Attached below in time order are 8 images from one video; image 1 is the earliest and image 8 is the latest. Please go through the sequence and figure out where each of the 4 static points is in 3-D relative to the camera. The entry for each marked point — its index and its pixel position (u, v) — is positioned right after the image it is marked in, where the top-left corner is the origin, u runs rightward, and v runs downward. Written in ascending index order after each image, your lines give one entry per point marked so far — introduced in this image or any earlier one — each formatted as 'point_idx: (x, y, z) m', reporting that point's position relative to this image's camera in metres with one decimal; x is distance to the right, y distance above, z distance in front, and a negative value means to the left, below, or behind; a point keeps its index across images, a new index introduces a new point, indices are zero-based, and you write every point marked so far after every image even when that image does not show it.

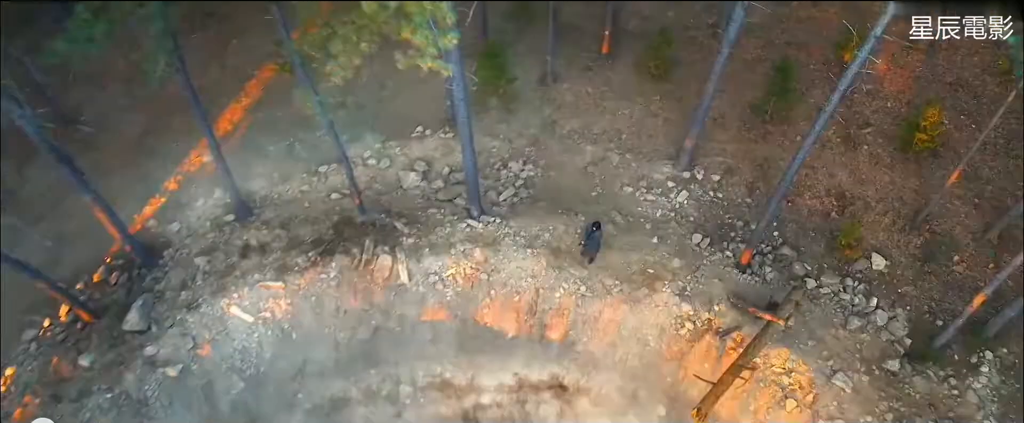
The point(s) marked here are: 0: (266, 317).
0: (-2.6, -1.1, +10.3) m
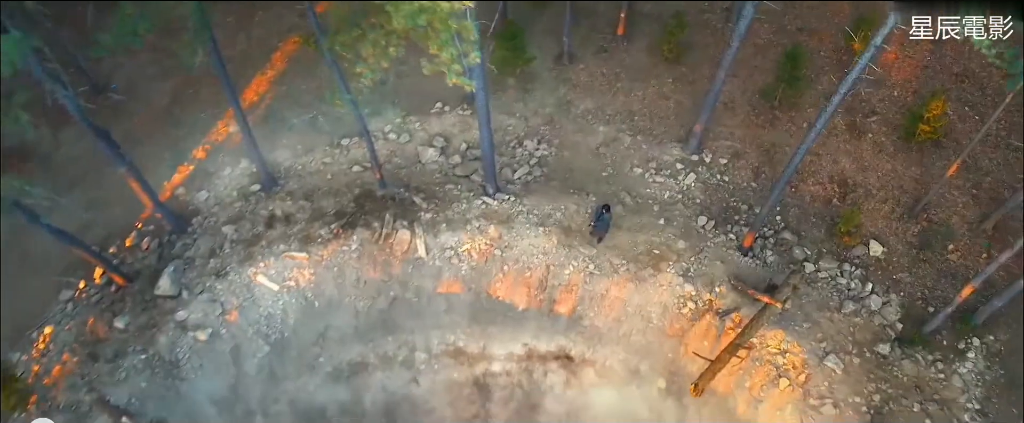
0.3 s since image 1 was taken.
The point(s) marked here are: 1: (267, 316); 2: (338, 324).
0: (-2.5, -0.8, +10.8) m
1: (-2.8, -1.2, +10.8) m
2: (-2.0, -1.3, +11.0) m
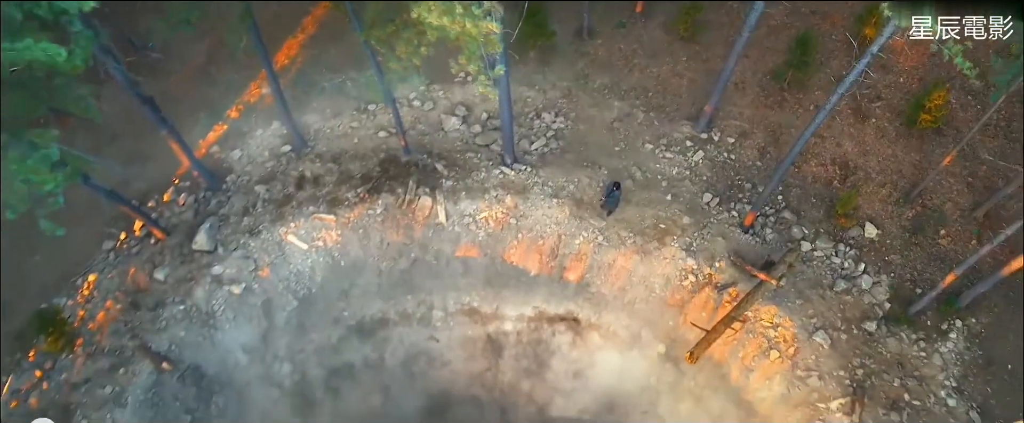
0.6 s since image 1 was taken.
0: (-2.3, -0.4, +11.6) m
1: (-2.6, -0.7, +11.5) m
2: (-1.8, -0.9, +11.8) m
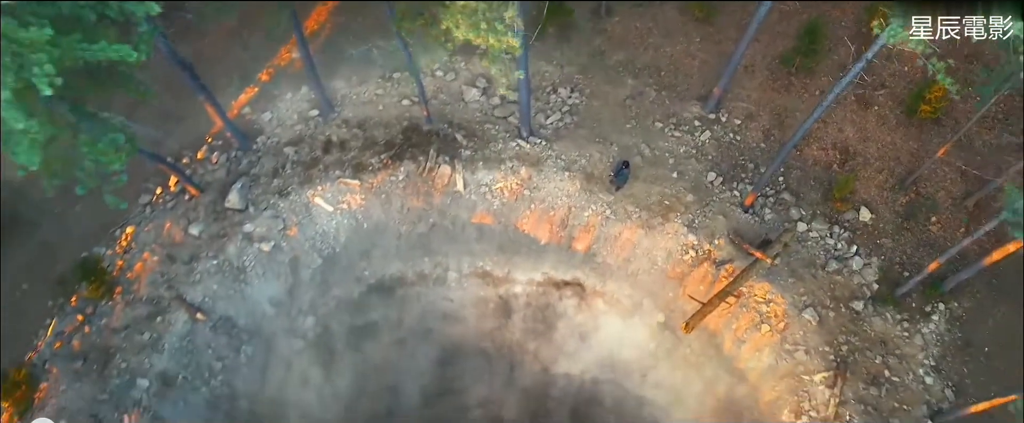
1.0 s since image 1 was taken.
0: (-2.2, +0.1, +12.3) m
1: (-2.5, -0.3, +12.3) m
2: (-1.7, -0.4, +12.5) m
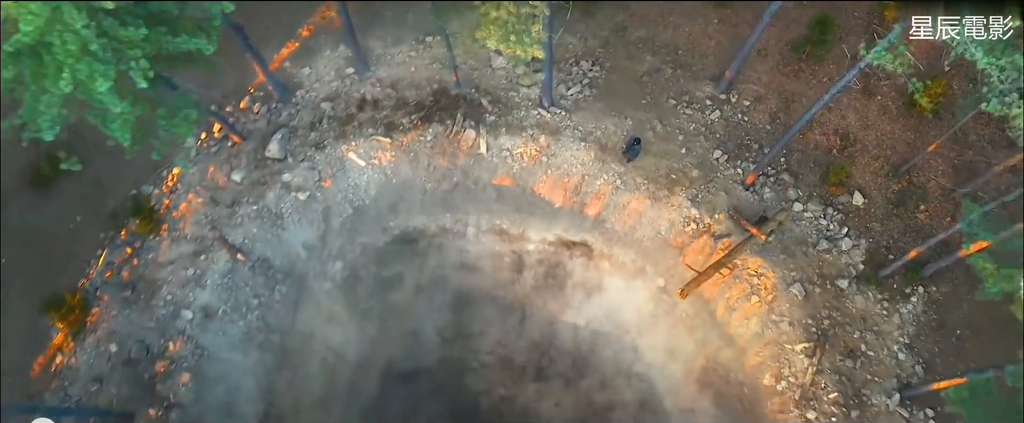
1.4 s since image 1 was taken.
0: (-1.9, +0.7, +13.3) m
1: (-2.2, +0.4, +13.3) m
2: (-1.5, +0.2, +13.5) m
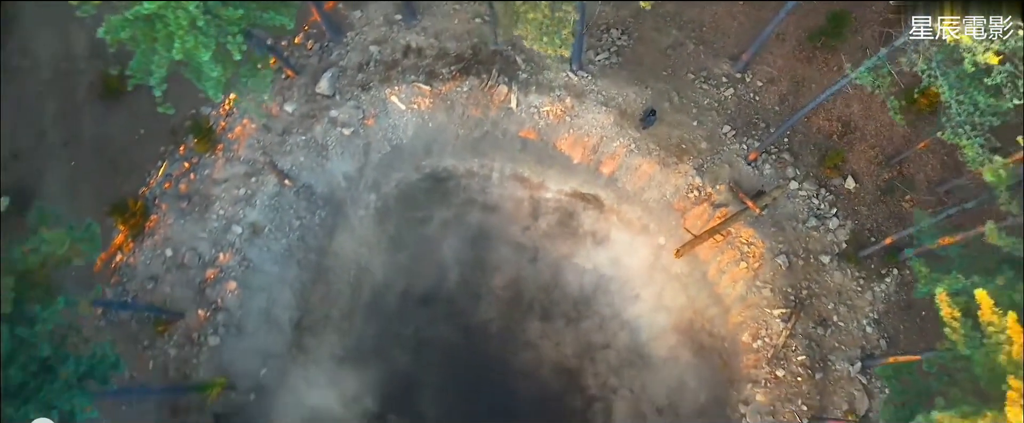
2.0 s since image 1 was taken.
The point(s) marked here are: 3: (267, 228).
0: (-1.5, +1.6, +14.6) m
1: (-1.8, +1.3, +14.6) m
2: (-1.1, +1.1, +14.8) m
3: (-3.6, -0.2, +14.0) m
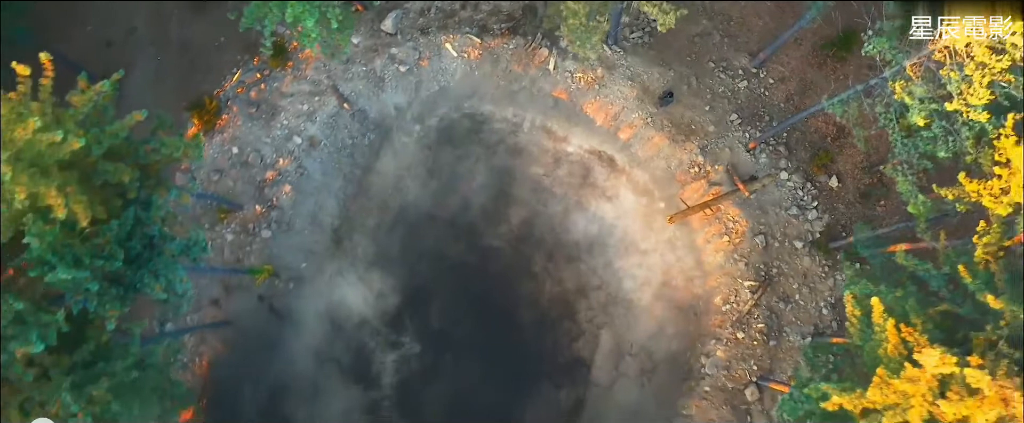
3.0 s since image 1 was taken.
0: (-0.8, +2.7, +16.5) m
1: (-1.2, +2.5, +16.5) m
2: (-0.5, +2.2, +16.8) m
3: (-3.2, +1.2, +16.1) m
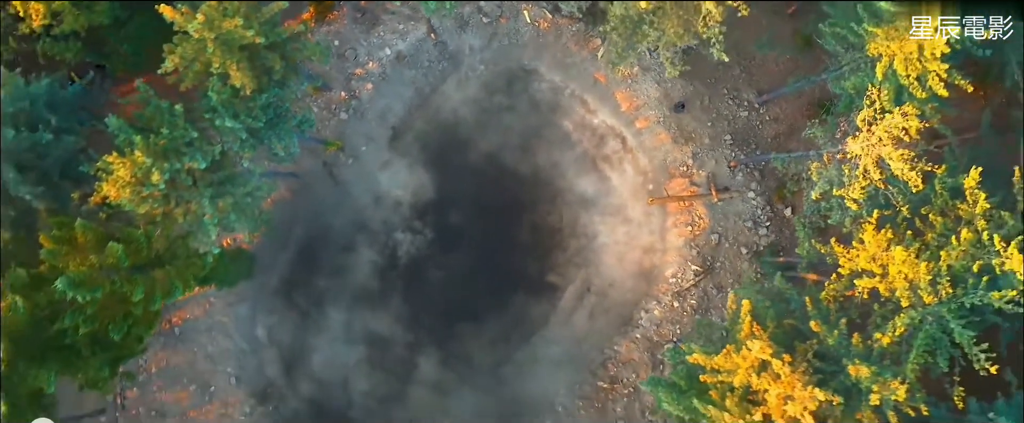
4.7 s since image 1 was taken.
0: (+0.5, +4.0, +20.2) m
1: (+0.1, +3.9, +20.3) m
2: (+0.7, +3.4, +20.6) m
3: (-2.2, +3.2, +20.0) m
